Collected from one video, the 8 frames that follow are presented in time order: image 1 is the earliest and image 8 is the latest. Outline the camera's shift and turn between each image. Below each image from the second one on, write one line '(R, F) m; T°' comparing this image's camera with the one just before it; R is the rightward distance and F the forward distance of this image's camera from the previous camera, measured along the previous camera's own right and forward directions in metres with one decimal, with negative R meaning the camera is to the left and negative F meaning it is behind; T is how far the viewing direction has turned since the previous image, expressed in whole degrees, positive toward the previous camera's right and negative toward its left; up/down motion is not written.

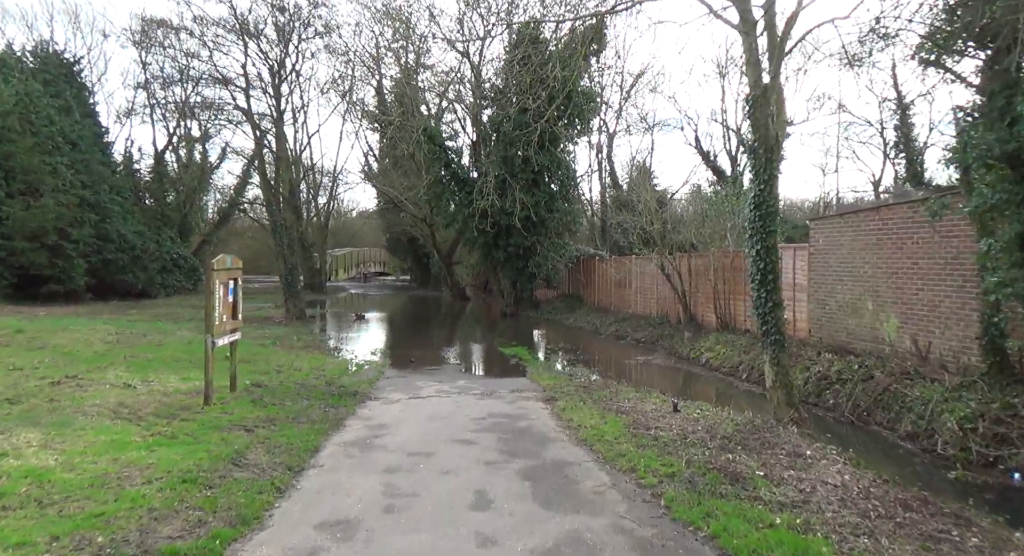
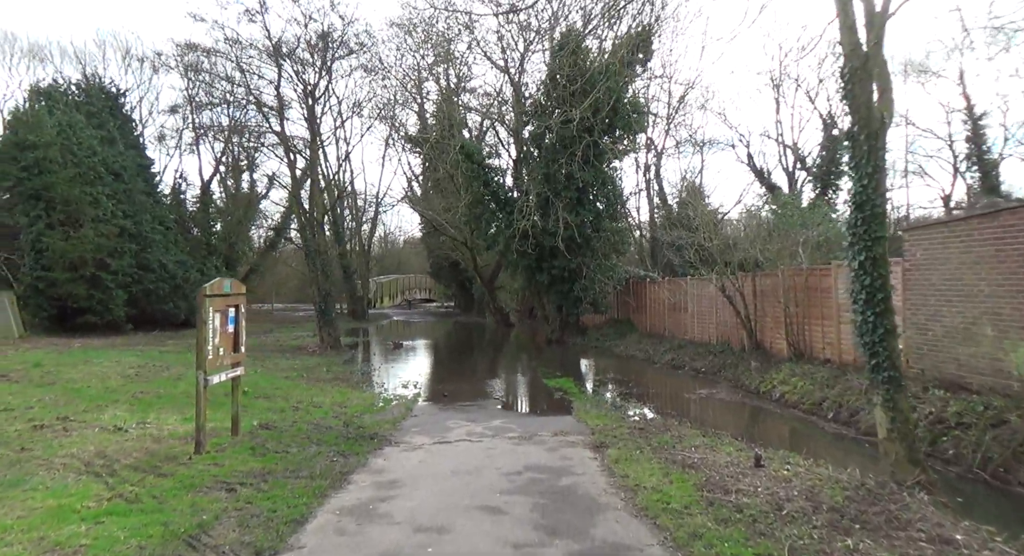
(+0.1, +1.2) m; -5°
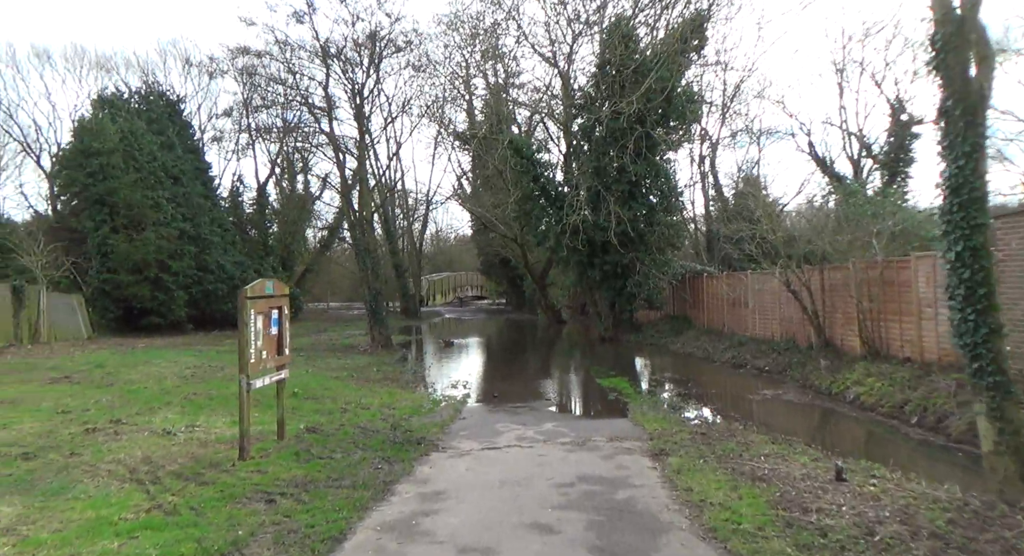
(0.0, +0.4) m; -5°
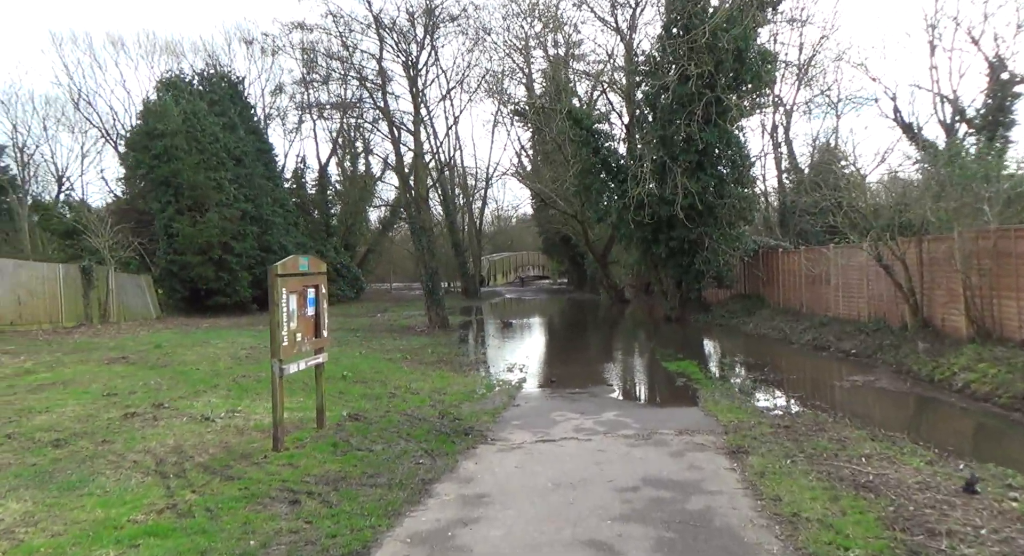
(+0.1, +0.7) m; -6°
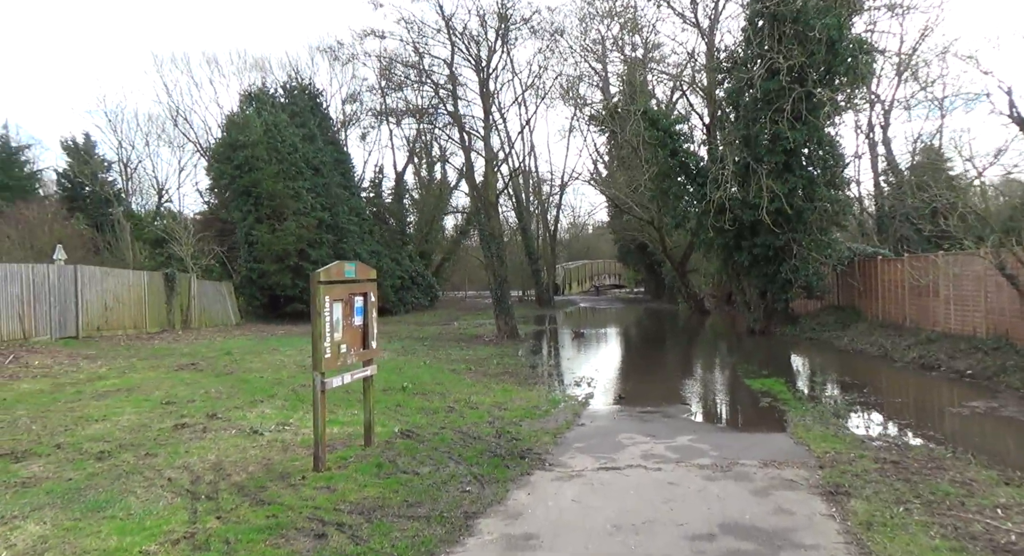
(+0.1, +0.6) m; -7°
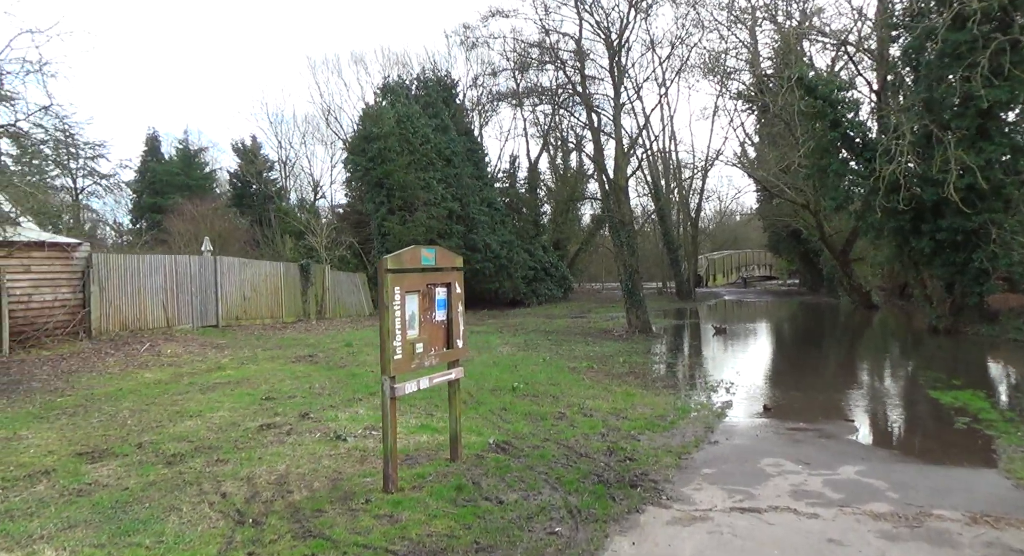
(+0.2, +1.0) m; -13°
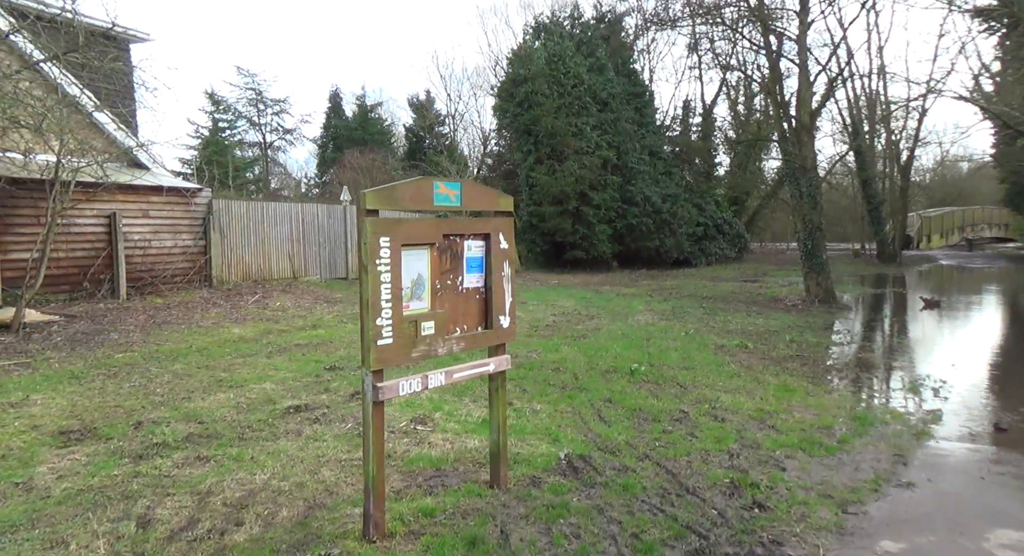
(+0.6, +1.7) m; -16°
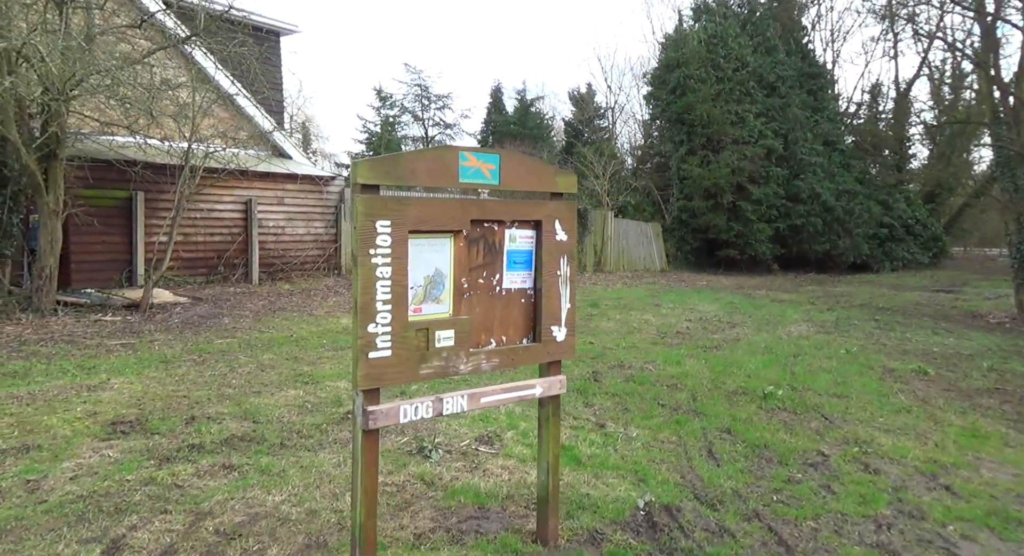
(+0.5, +0.8) m; -15°
